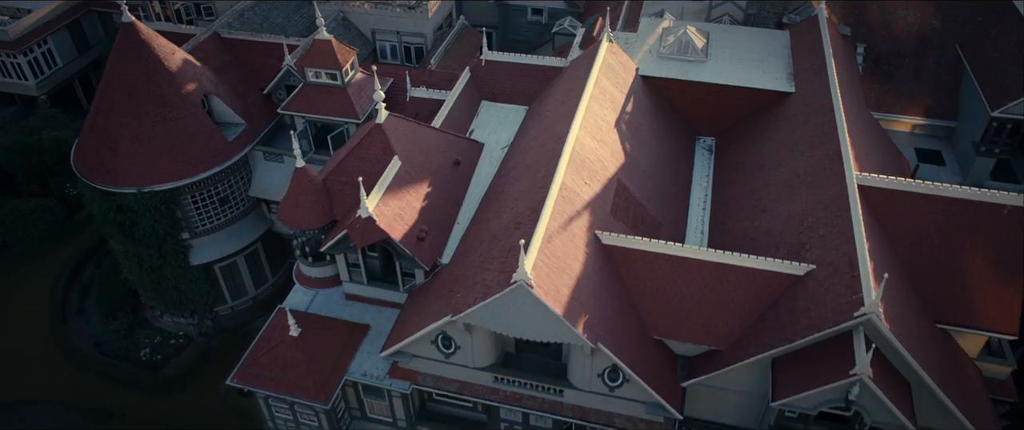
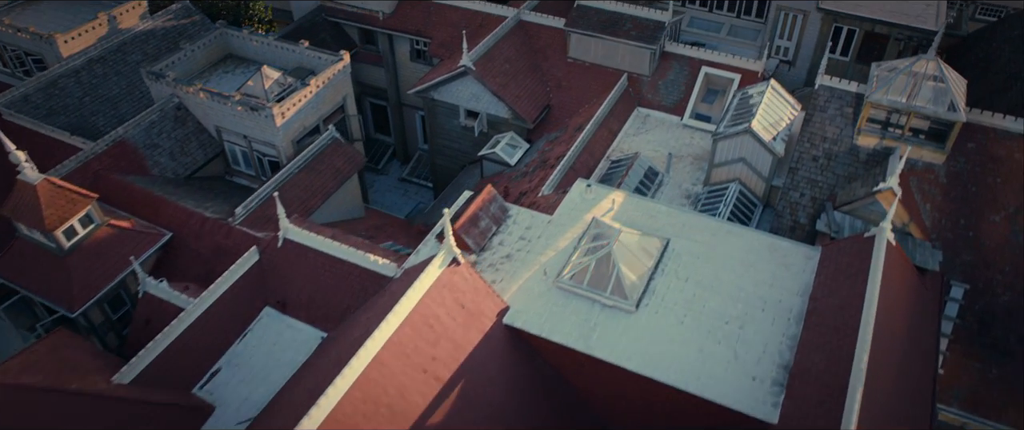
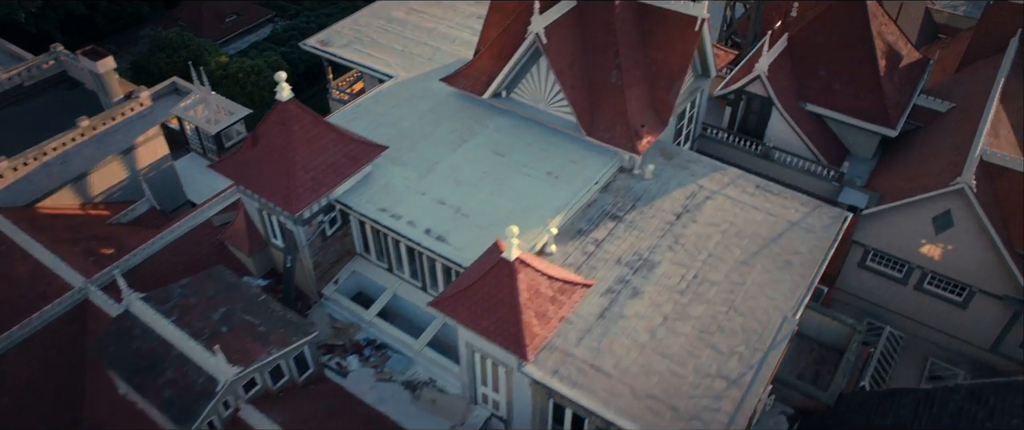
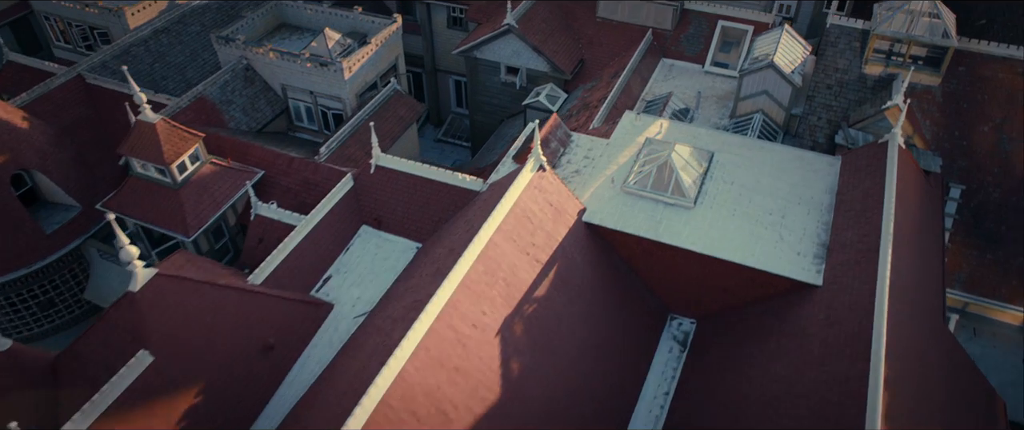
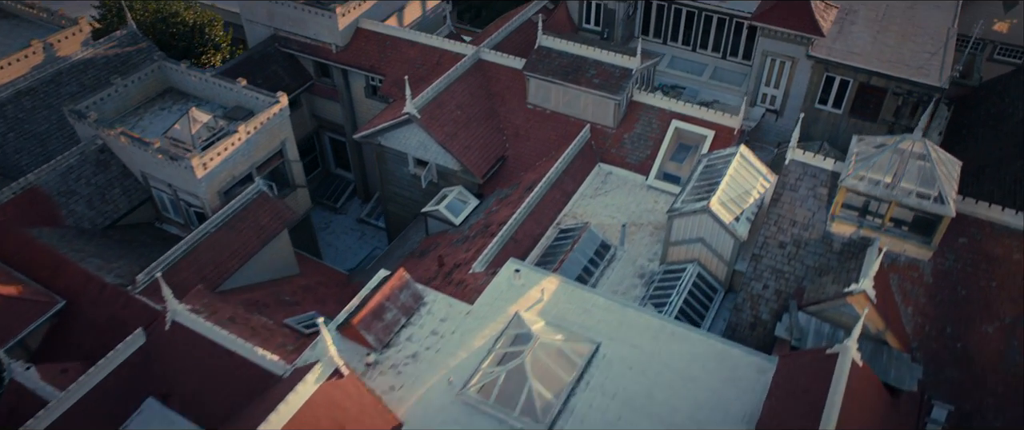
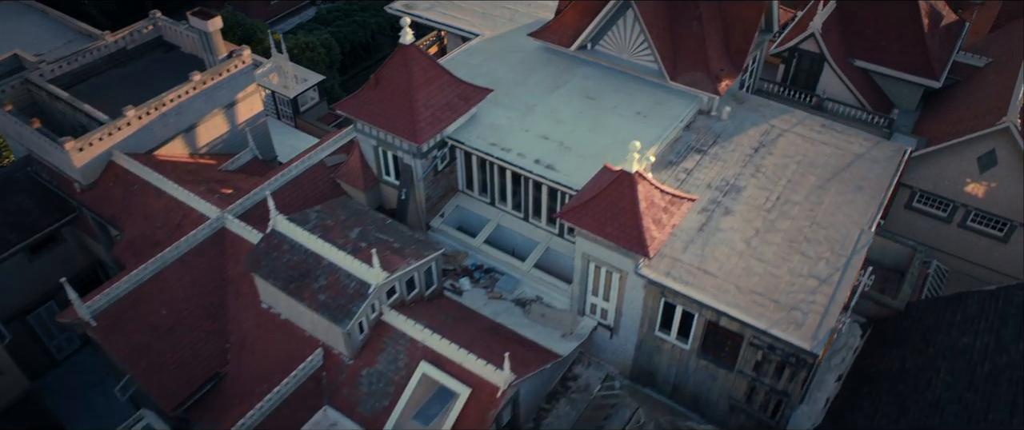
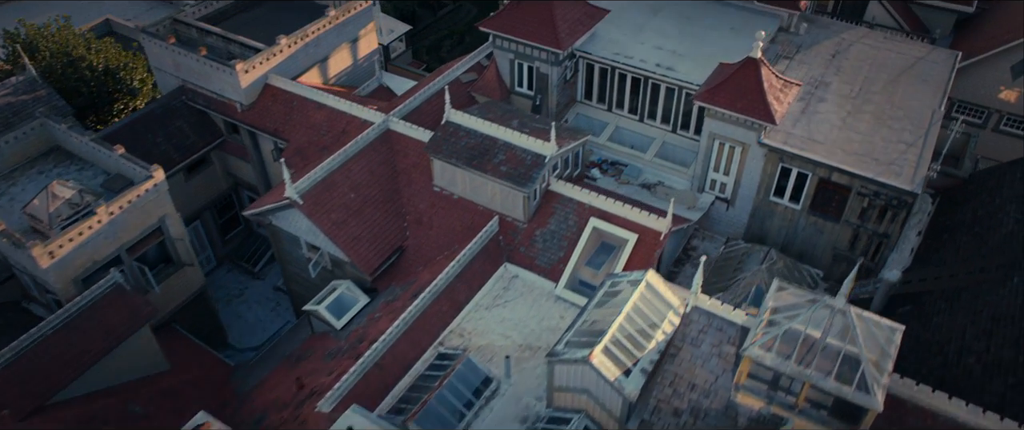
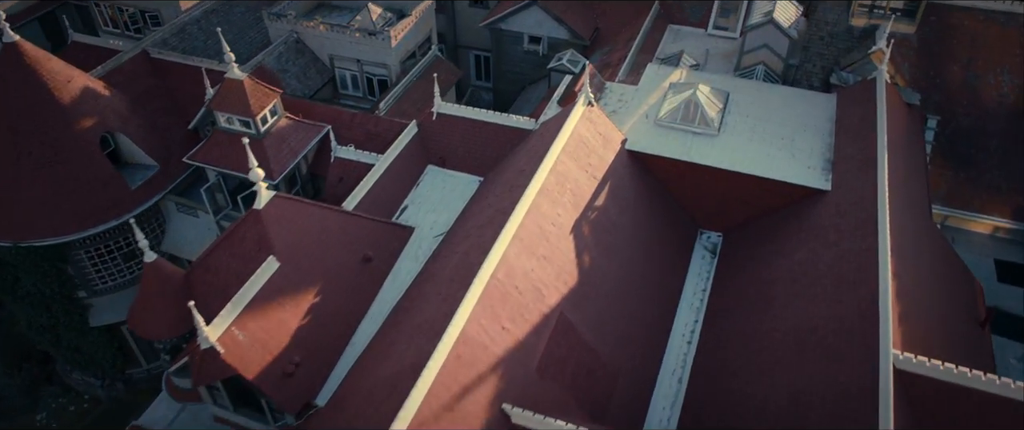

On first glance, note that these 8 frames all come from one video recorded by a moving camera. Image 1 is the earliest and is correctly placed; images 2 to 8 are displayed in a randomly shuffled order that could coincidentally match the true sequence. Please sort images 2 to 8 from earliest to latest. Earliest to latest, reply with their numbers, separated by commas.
8, 4, 2, 5, 7, 6, 3
